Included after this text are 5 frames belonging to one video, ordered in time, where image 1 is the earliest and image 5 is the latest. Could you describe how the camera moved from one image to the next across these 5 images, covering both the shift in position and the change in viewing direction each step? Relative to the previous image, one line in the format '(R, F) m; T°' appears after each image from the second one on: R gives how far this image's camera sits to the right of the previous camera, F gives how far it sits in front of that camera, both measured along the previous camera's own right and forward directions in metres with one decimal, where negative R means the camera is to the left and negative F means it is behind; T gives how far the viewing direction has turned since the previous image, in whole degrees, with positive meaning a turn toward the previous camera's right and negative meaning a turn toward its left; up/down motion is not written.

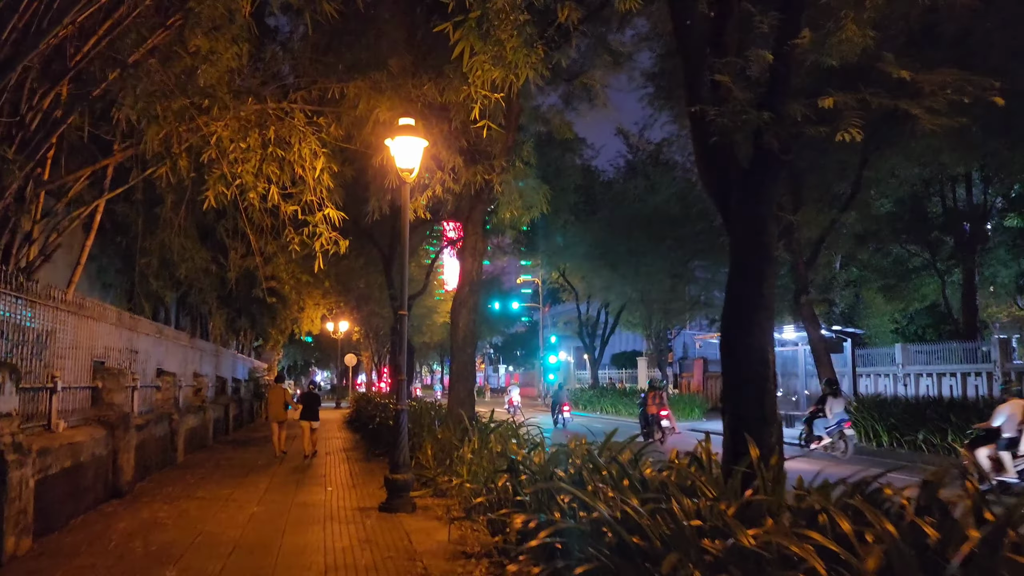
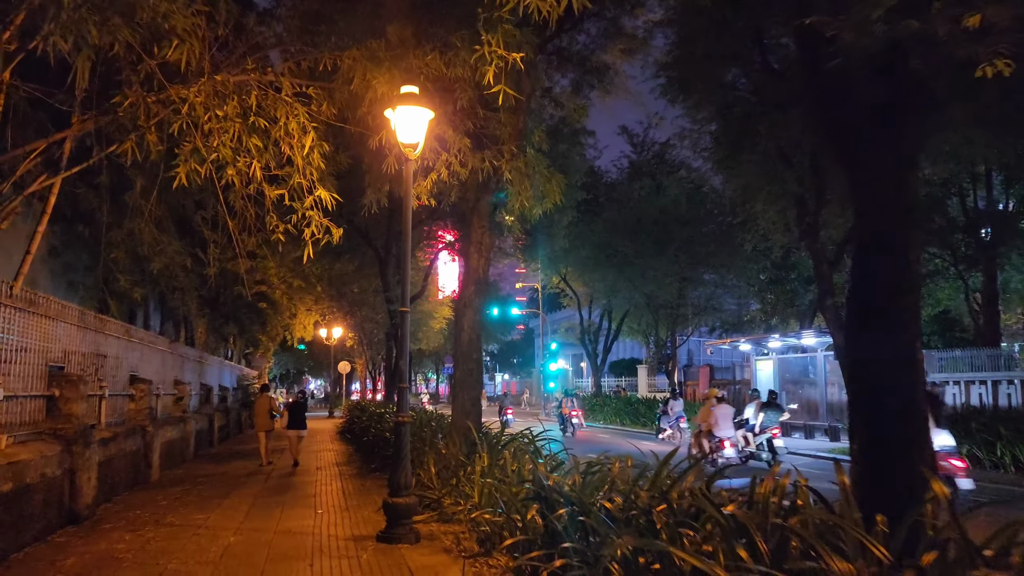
(-0.3, +1.4) m; 0°
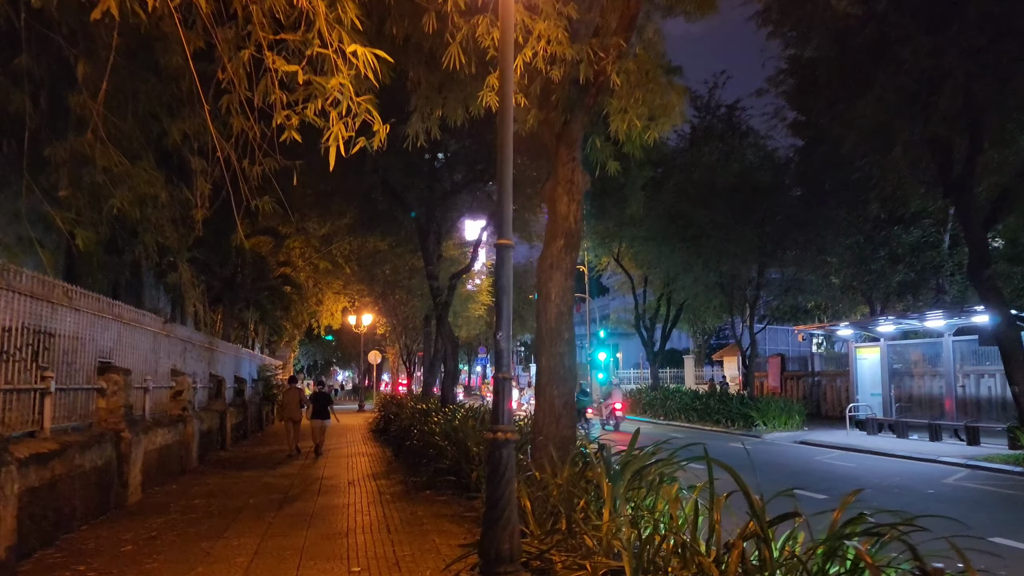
(-1.0, +3.7) m; -2°
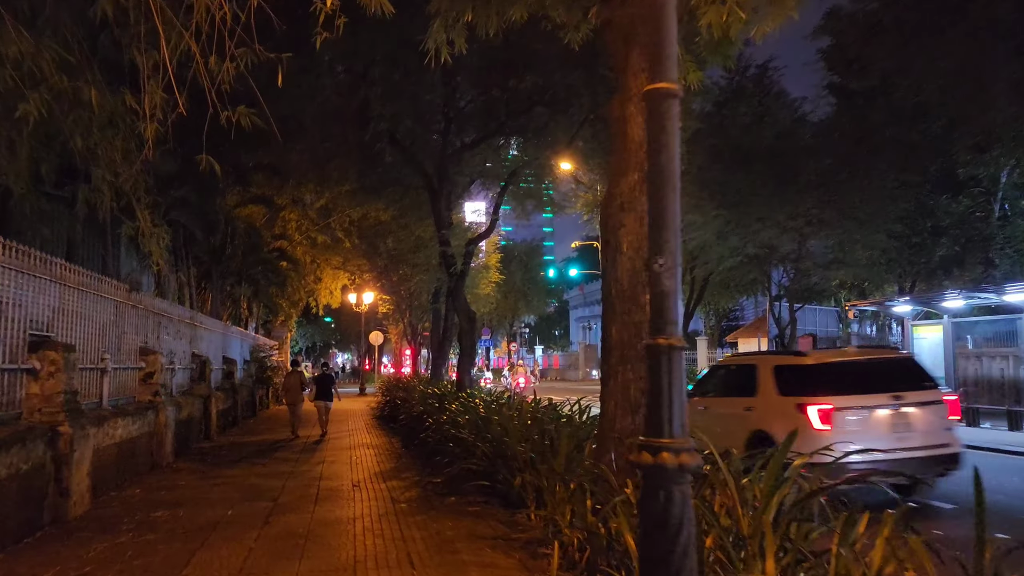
(-0.5, +2.3) m; 0°
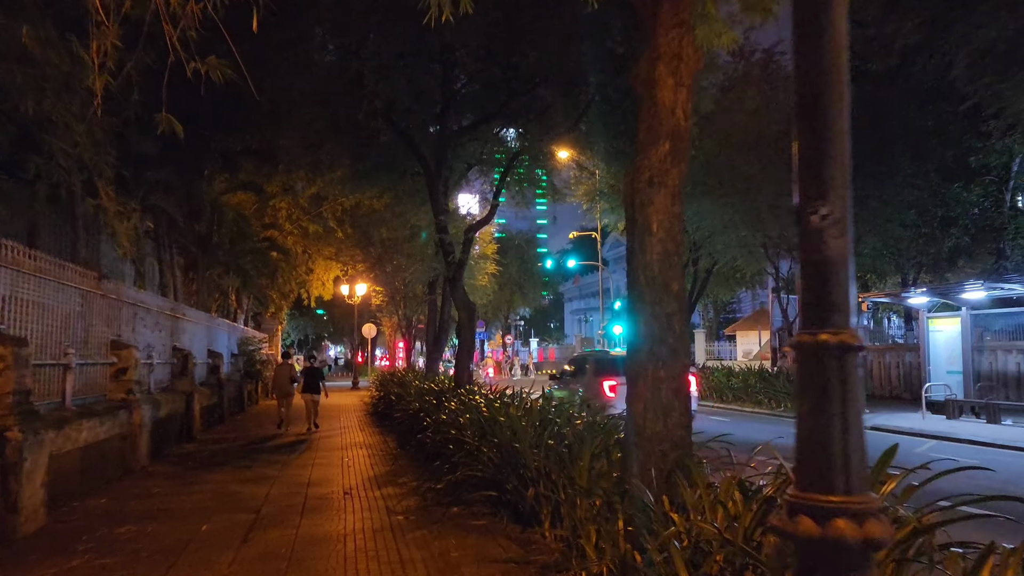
(-0.2, +0.9) m; 0°
